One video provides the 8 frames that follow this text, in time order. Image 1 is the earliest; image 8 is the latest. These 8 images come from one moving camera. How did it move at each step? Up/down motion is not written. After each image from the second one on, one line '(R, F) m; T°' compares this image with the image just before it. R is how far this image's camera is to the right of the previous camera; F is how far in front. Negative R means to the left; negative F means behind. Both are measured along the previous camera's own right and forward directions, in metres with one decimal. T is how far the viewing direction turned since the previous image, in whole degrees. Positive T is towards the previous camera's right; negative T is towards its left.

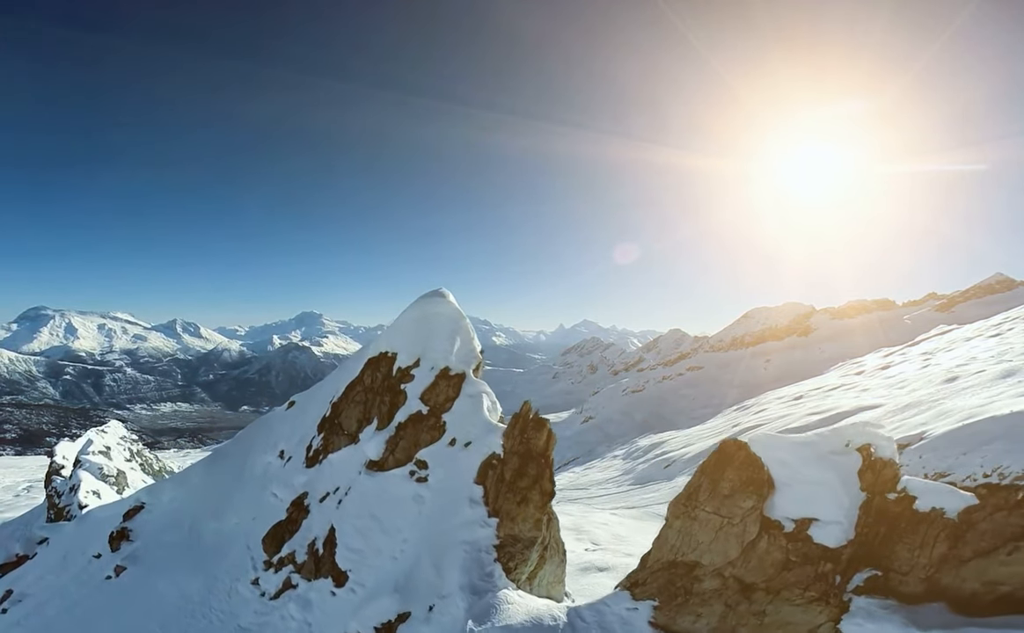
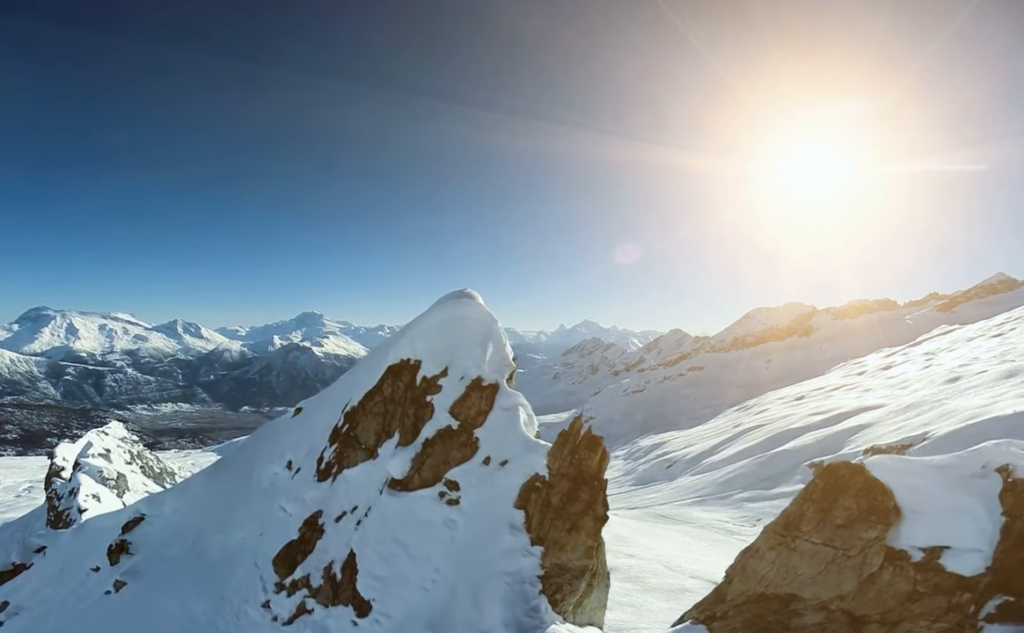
(-0.5, +0.7) m; 0°
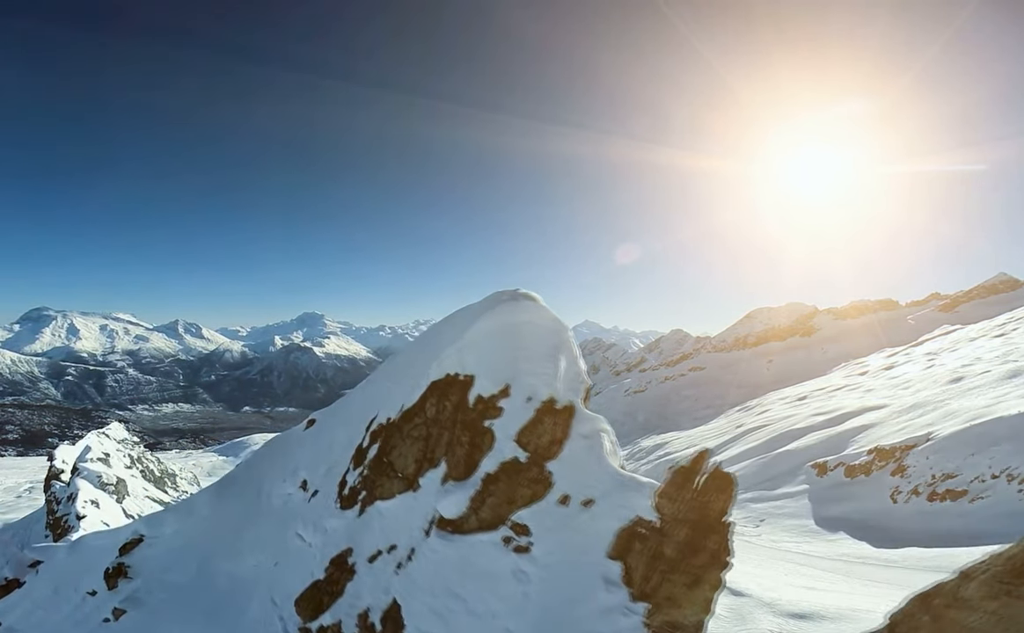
(-0.8, +1.1) m; 0°
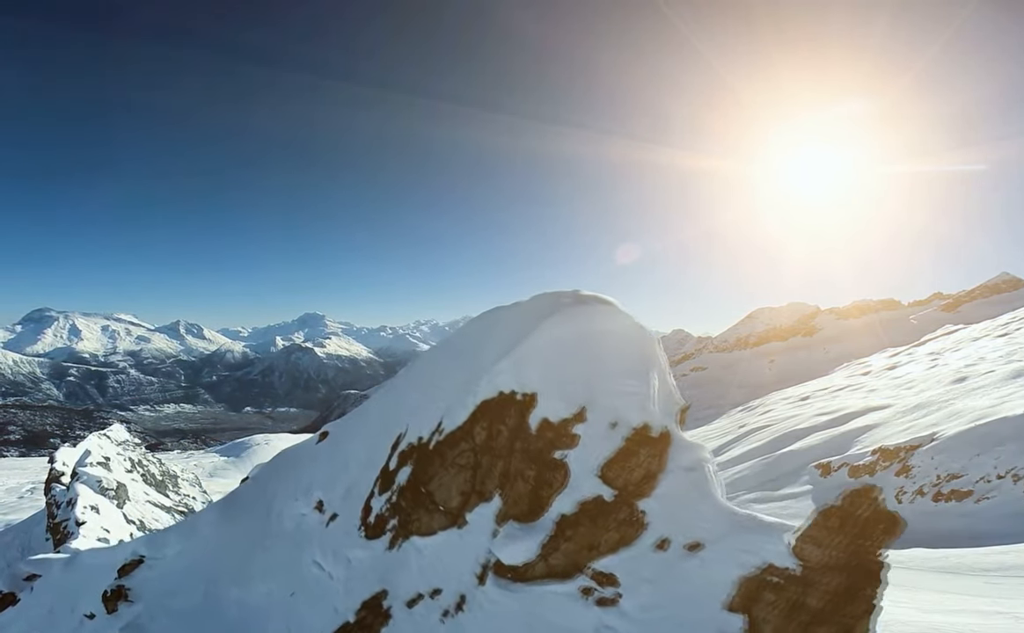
(-0.7, +0.9) m; 0°
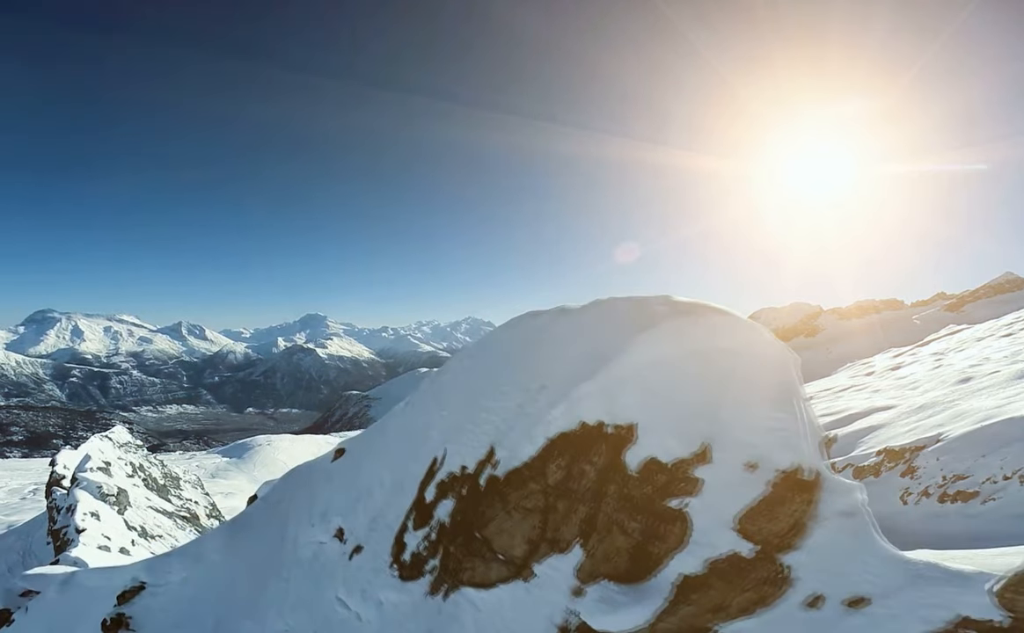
(-0.7, +0.9) m; 0°
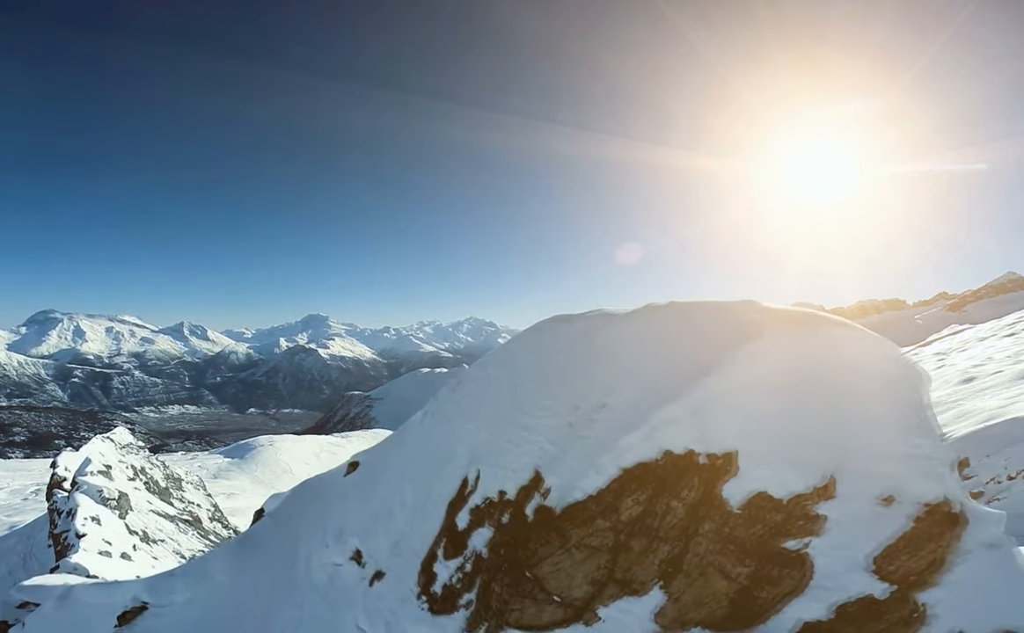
(-0.5, +0.6) m; 0°
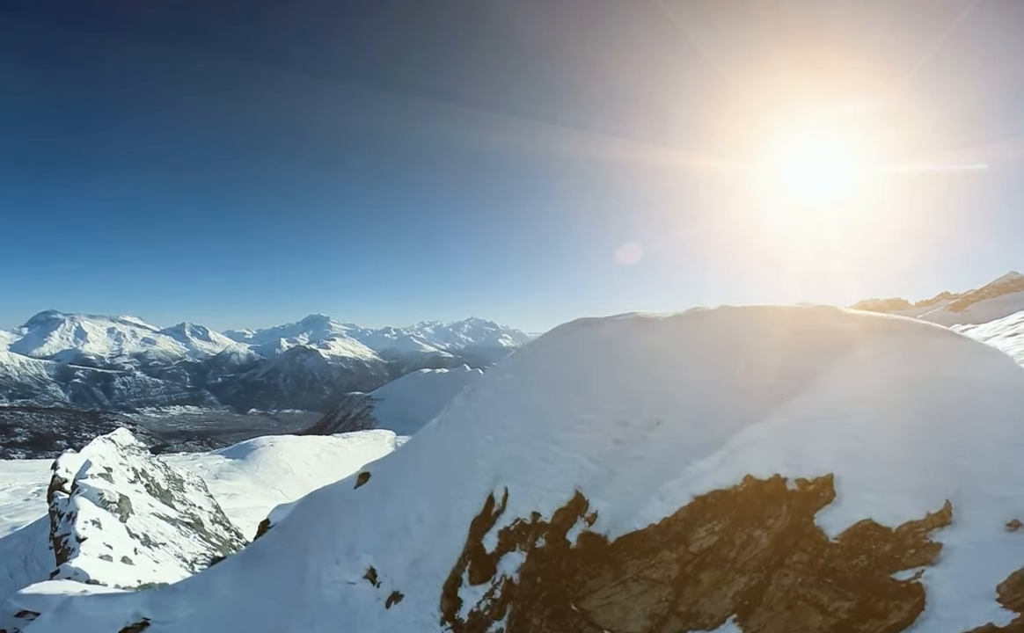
(-0.3, +0.4) m; 0°
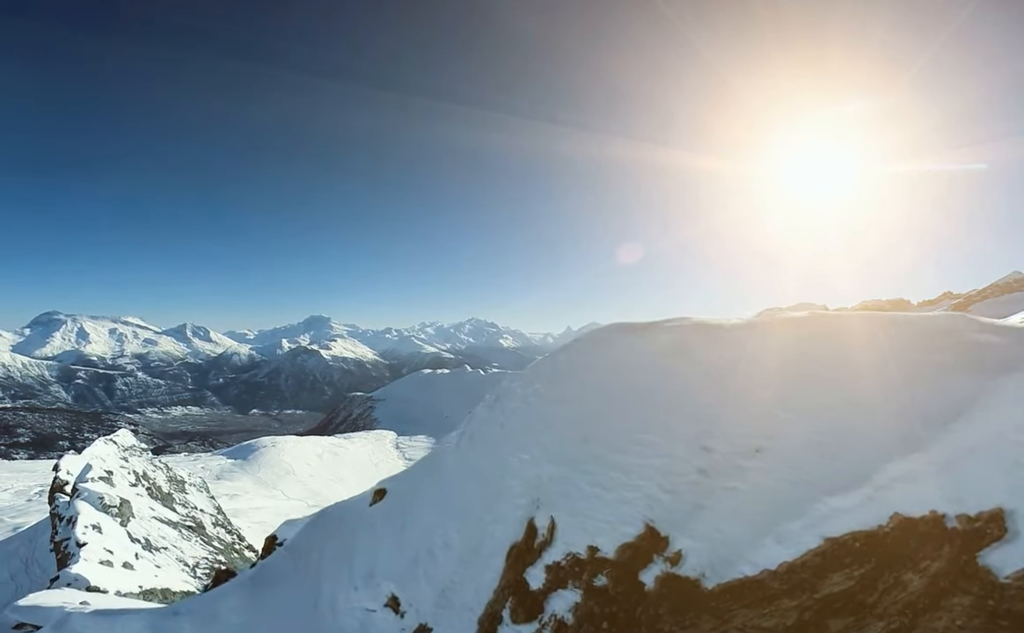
(-0.4, +0.6) m; 0°
